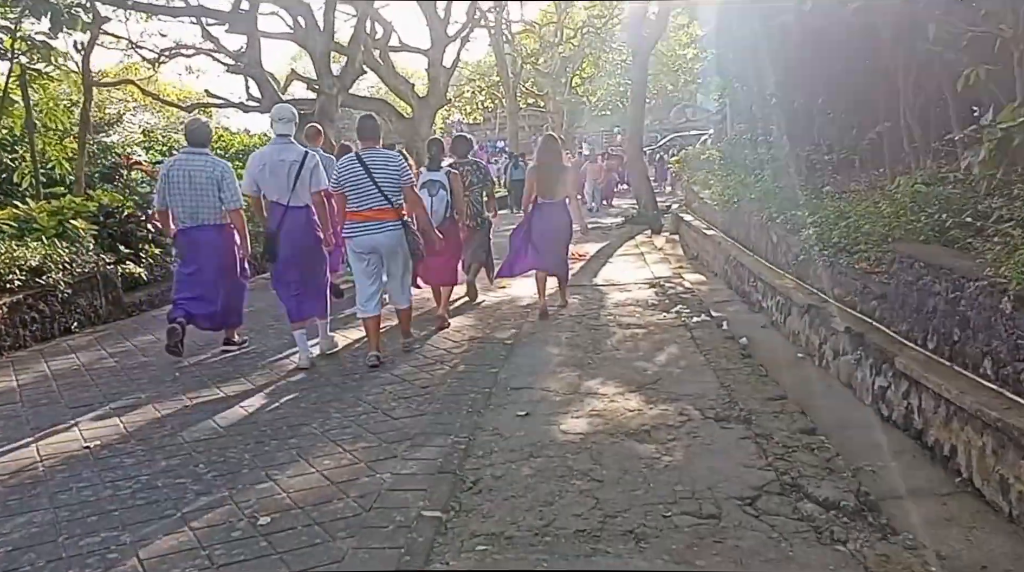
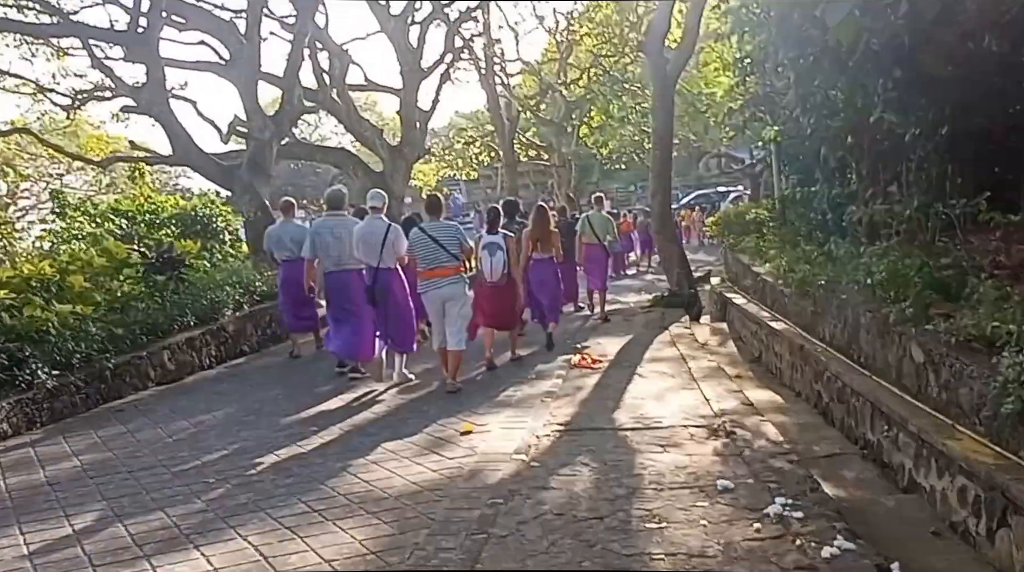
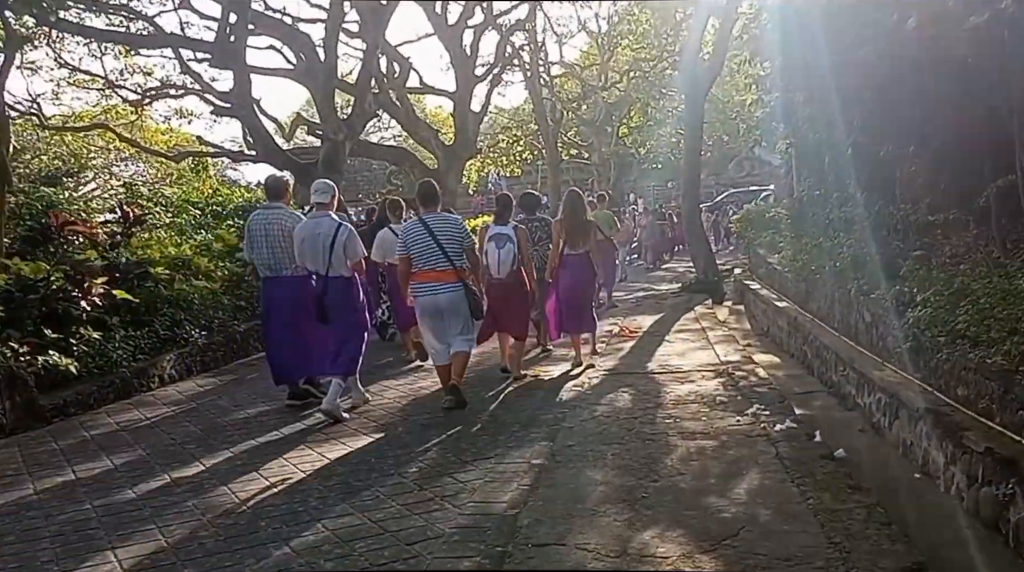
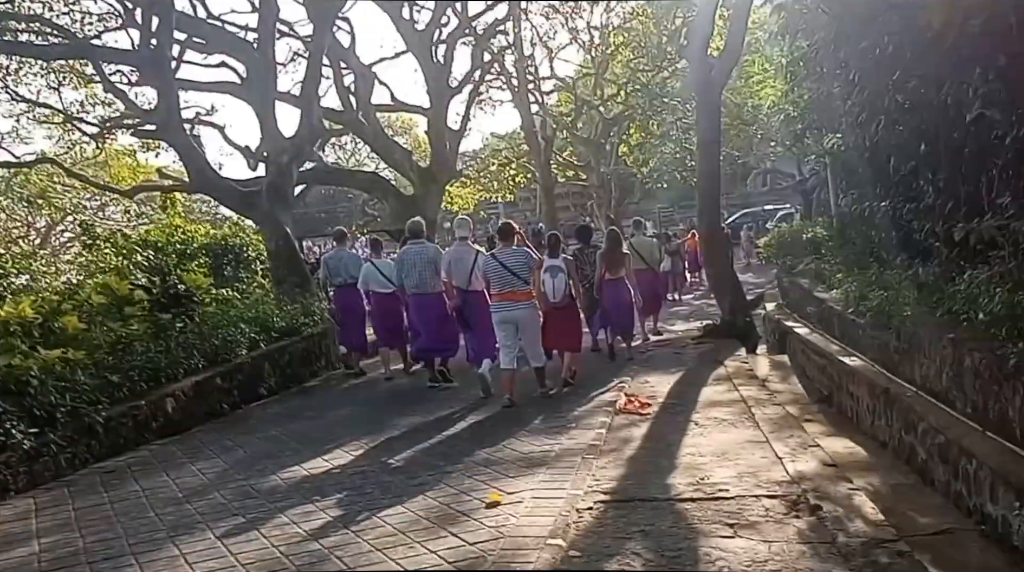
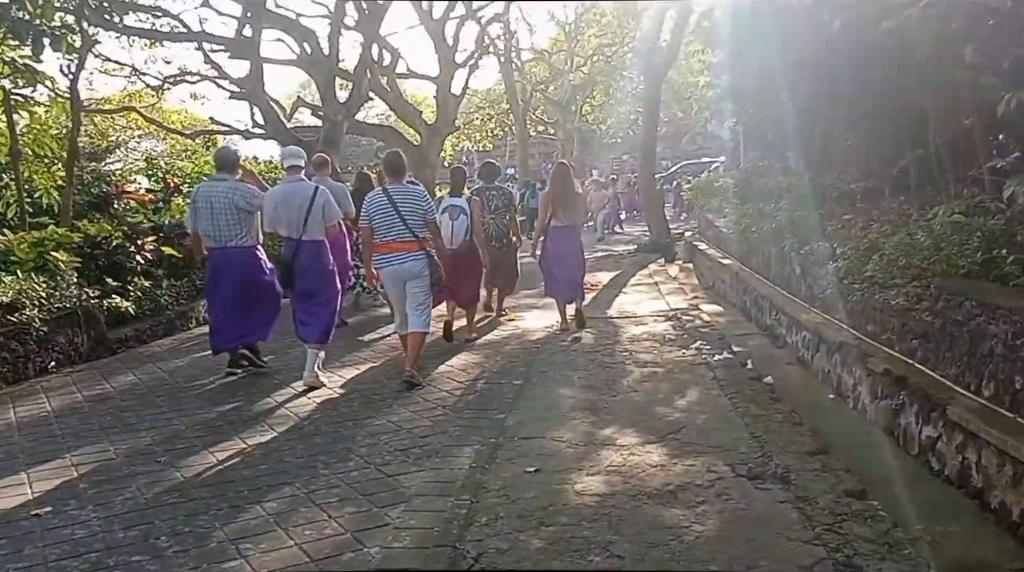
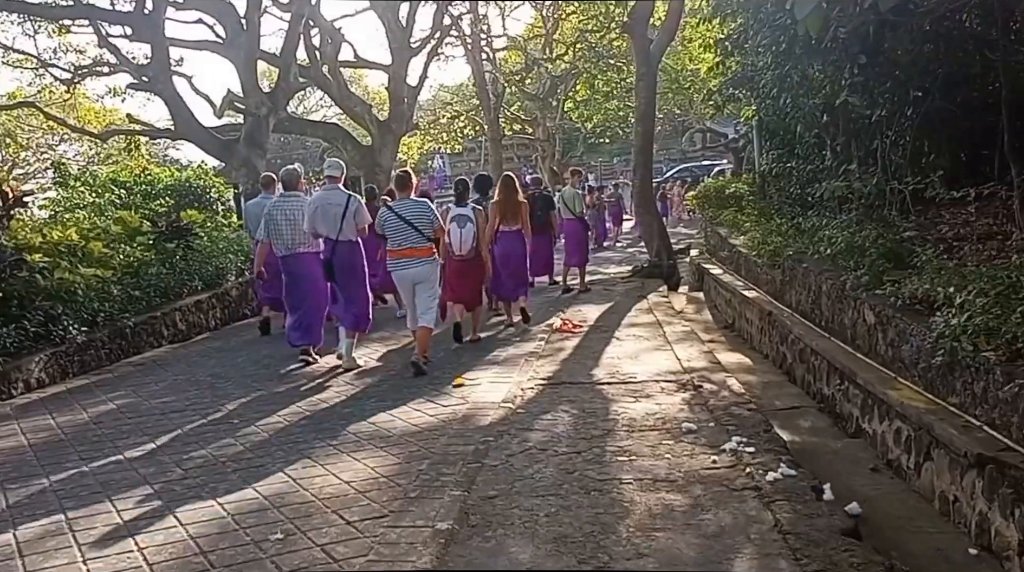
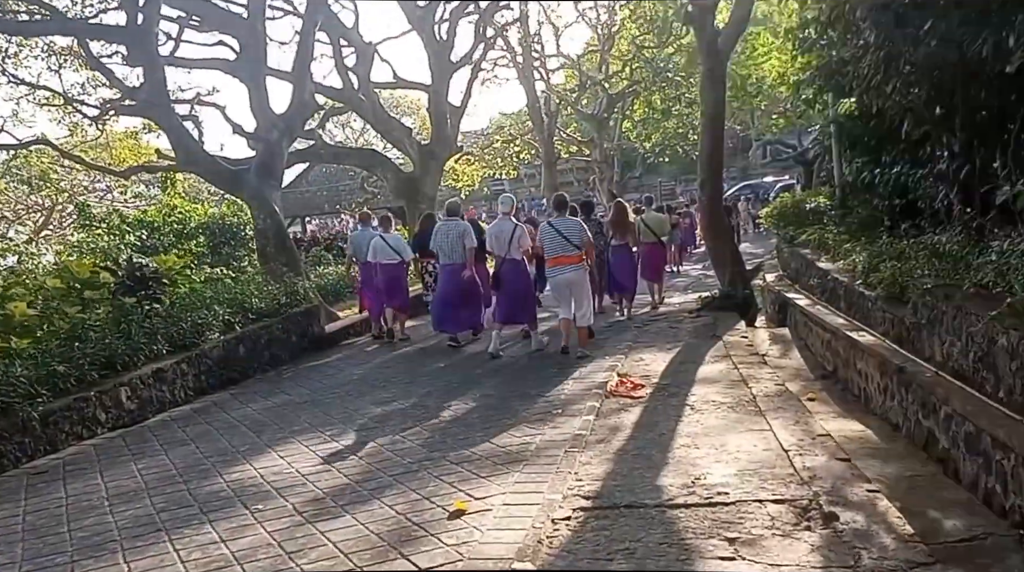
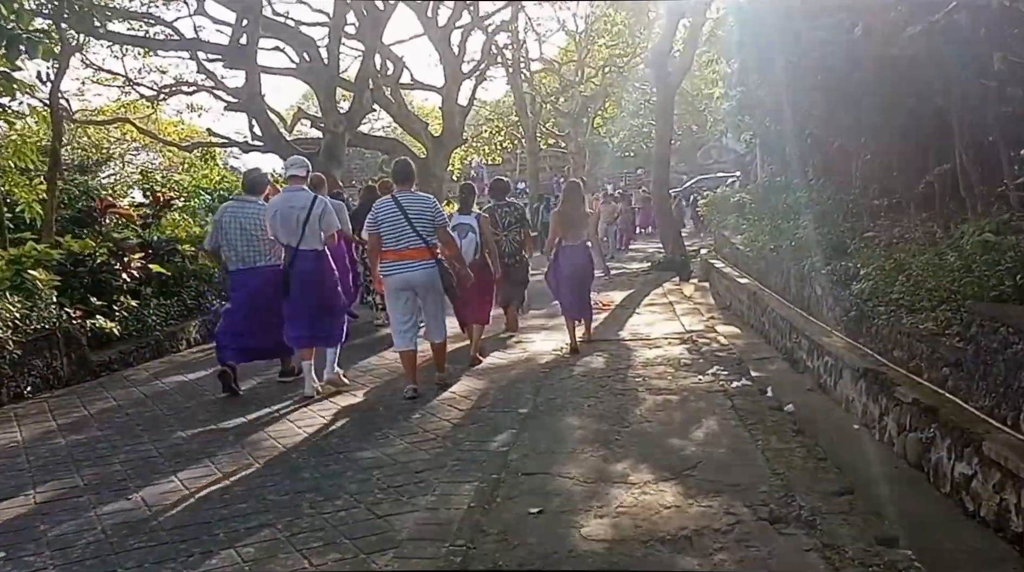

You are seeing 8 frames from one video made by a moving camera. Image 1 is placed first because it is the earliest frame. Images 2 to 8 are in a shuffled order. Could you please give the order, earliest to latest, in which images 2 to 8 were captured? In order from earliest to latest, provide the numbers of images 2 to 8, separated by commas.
5, 8, 3, 6, 2, 4, 7
